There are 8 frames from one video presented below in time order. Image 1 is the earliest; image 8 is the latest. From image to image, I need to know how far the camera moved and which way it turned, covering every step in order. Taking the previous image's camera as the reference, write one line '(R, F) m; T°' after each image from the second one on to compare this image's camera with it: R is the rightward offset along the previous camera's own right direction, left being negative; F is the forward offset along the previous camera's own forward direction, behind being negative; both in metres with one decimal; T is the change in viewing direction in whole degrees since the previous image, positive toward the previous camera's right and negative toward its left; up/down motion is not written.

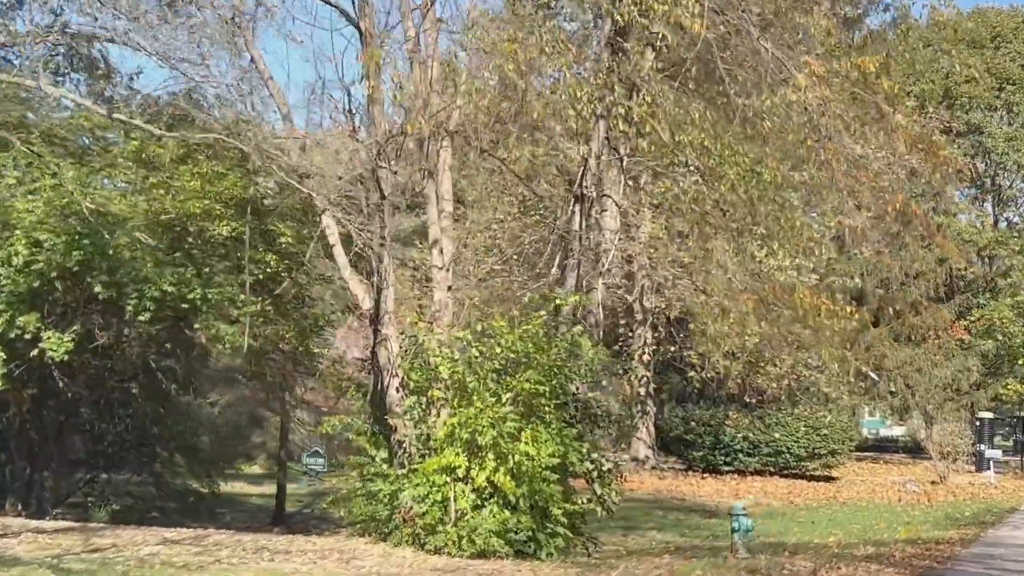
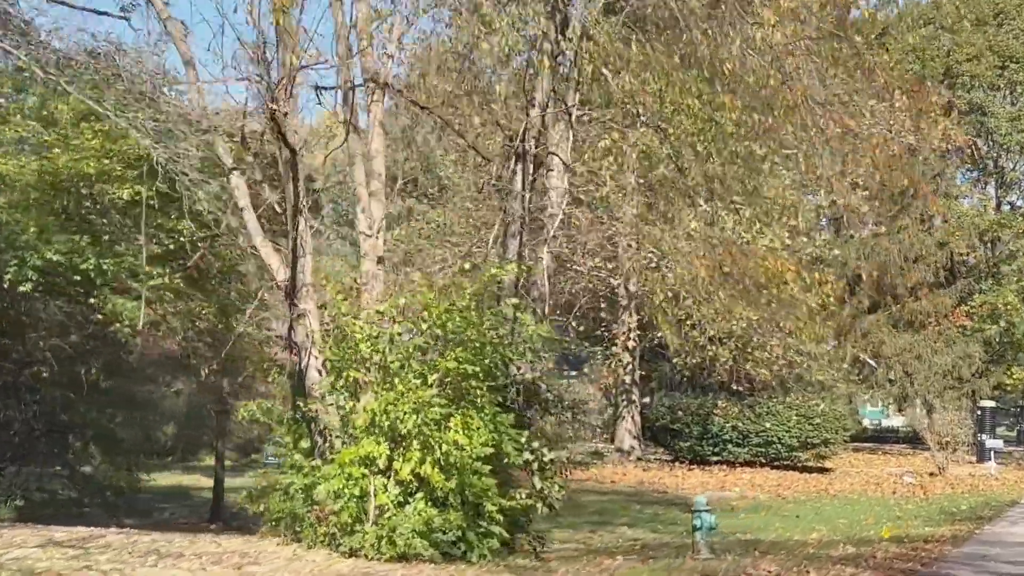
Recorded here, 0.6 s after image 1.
(+0.5, +1.2) m; 0°
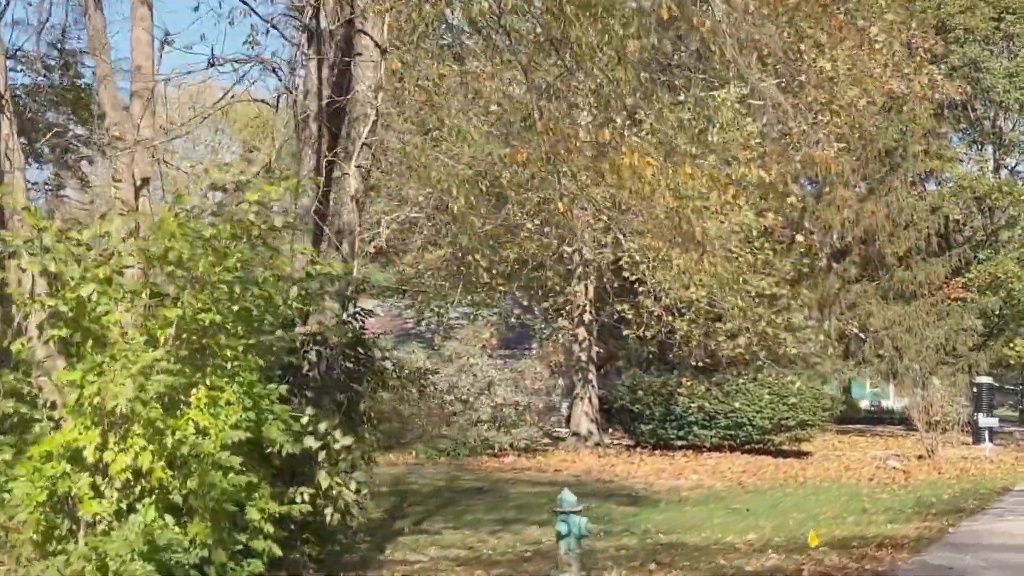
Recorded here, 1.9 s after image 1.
(+1.2, +2.5) m; 0°
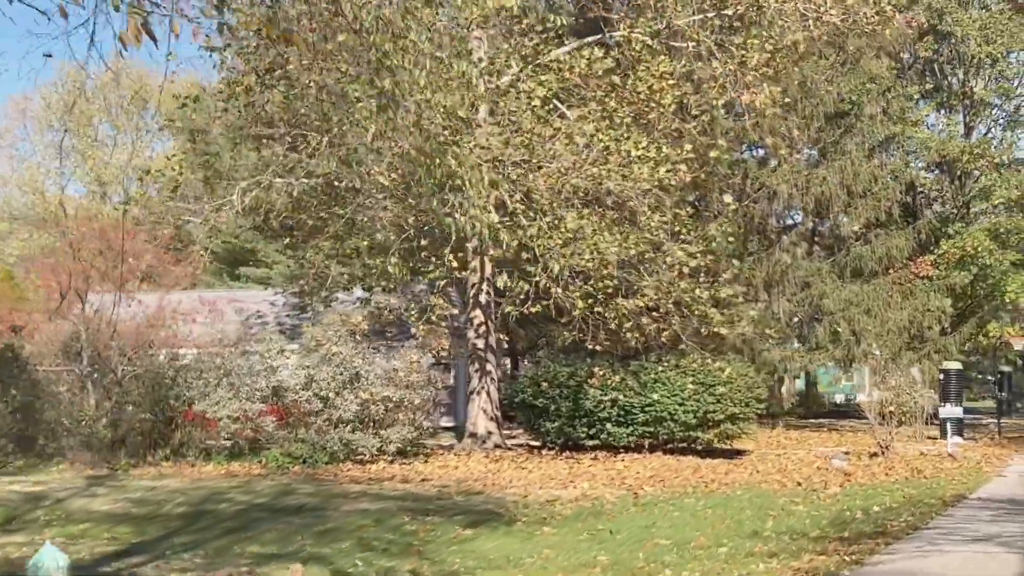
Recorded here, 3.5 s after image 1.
(+1.7, +3.4) m; +1°
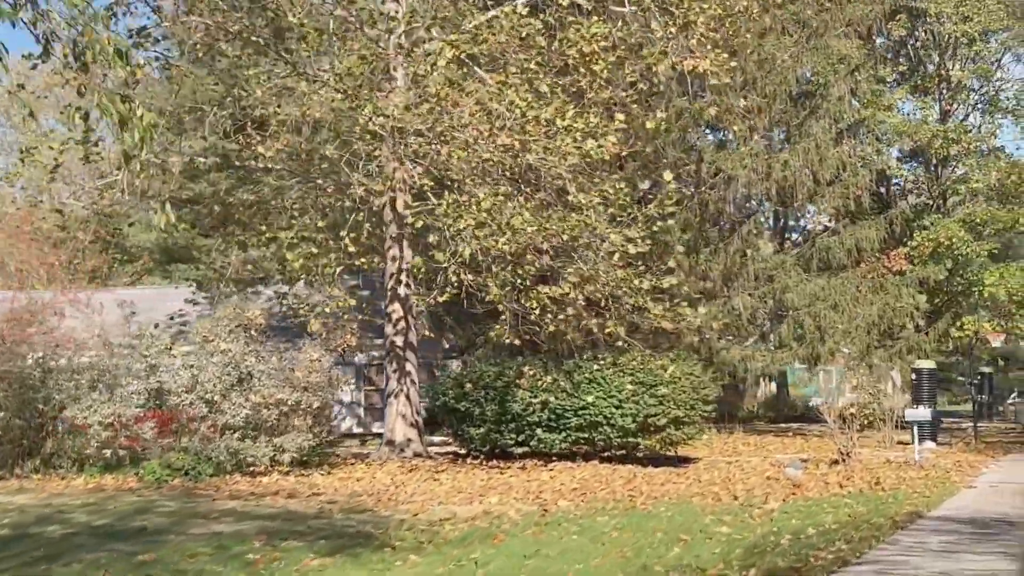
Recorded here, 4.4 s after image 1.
(+1.0, +2.0) m; +1°
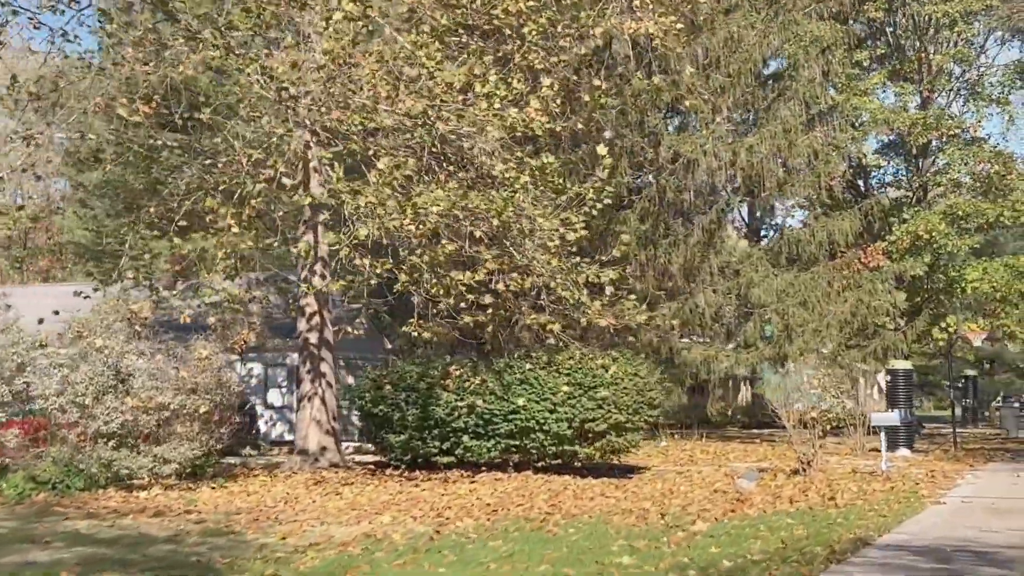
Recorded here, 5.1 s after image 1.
(+0.9, +1.8) m; 0°
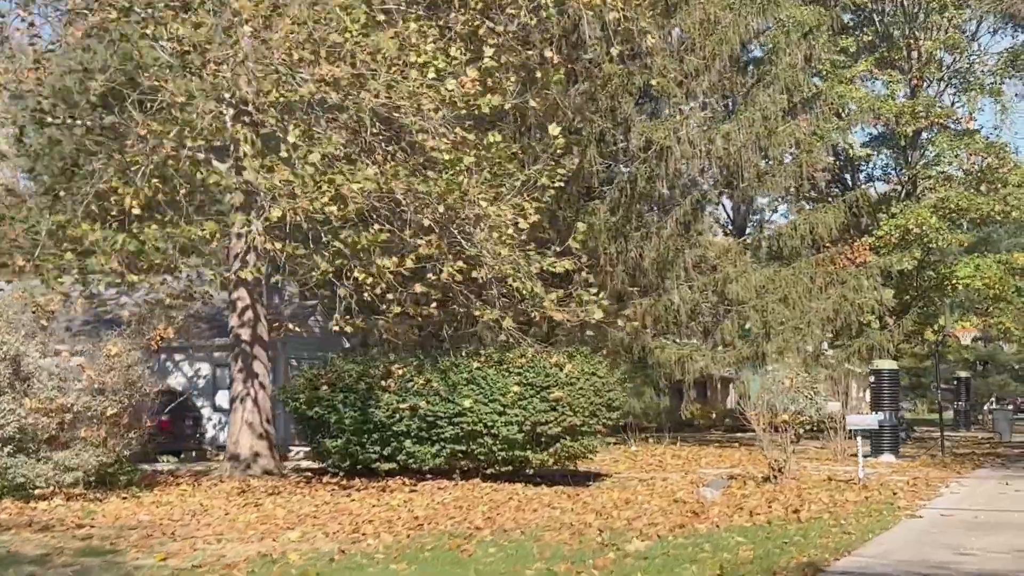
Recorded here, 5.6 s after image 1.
(+0.6, +1.2) m; 0°
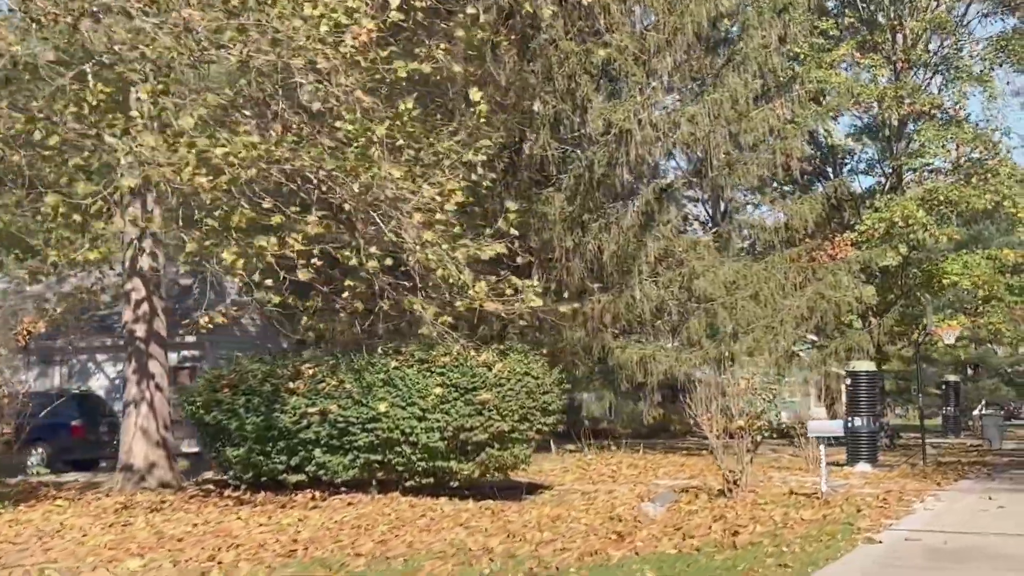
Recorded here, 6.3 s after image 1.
(+0.8, +1.6) m; 0°
